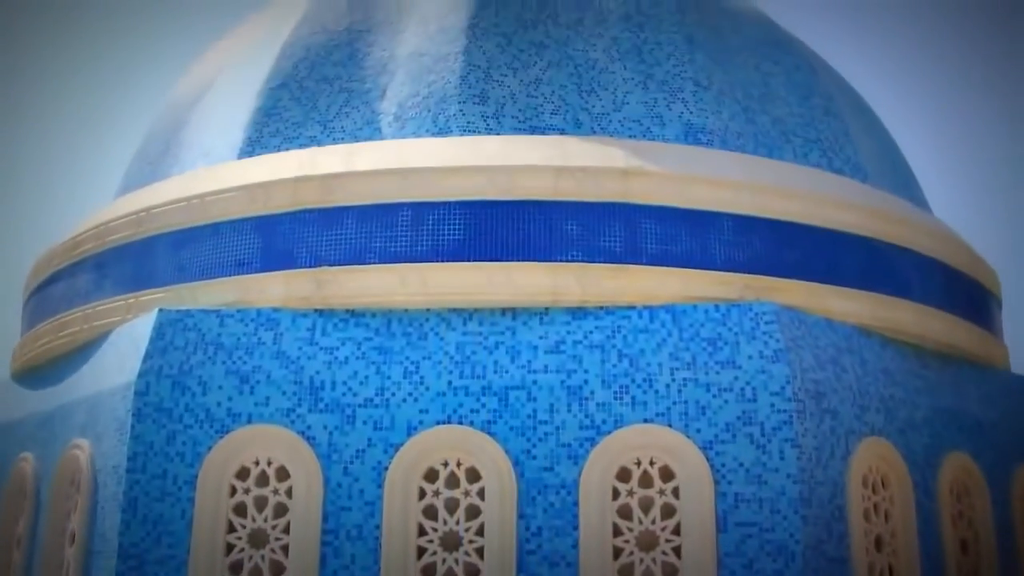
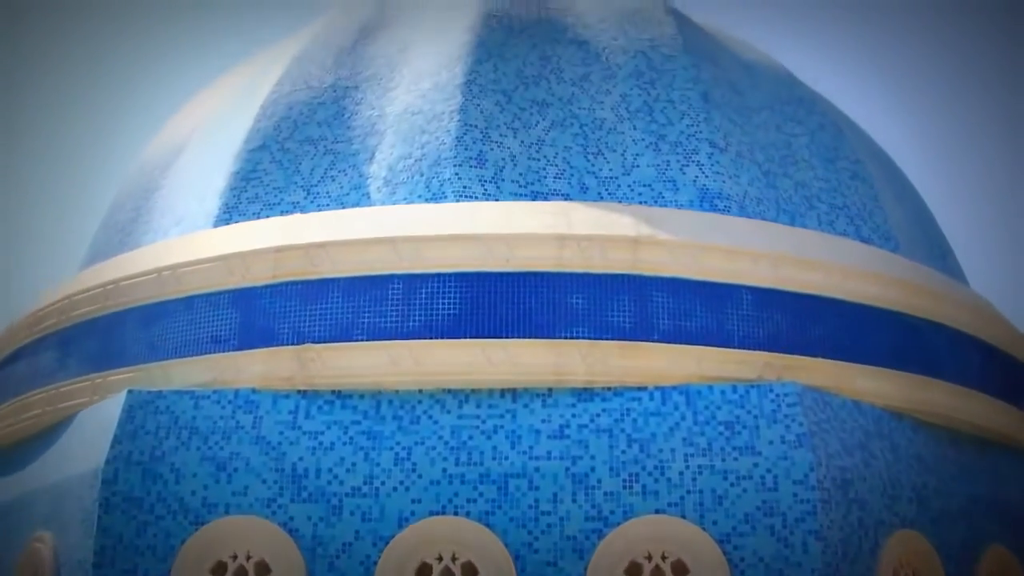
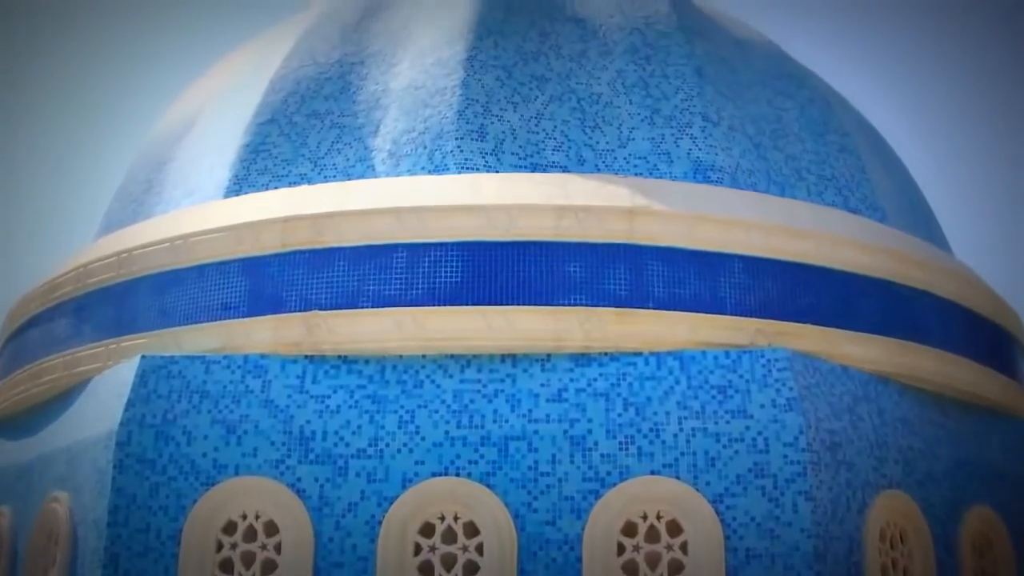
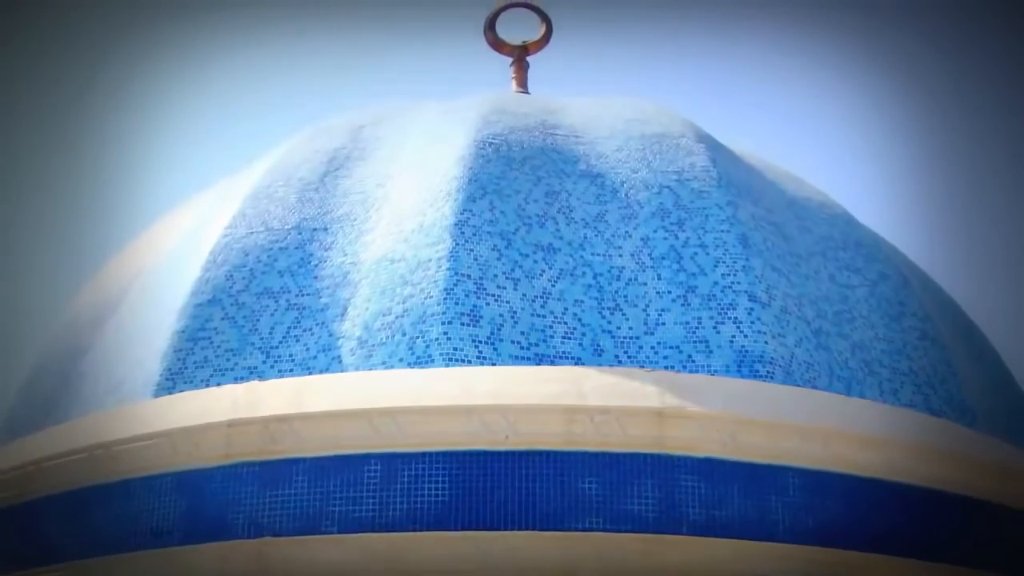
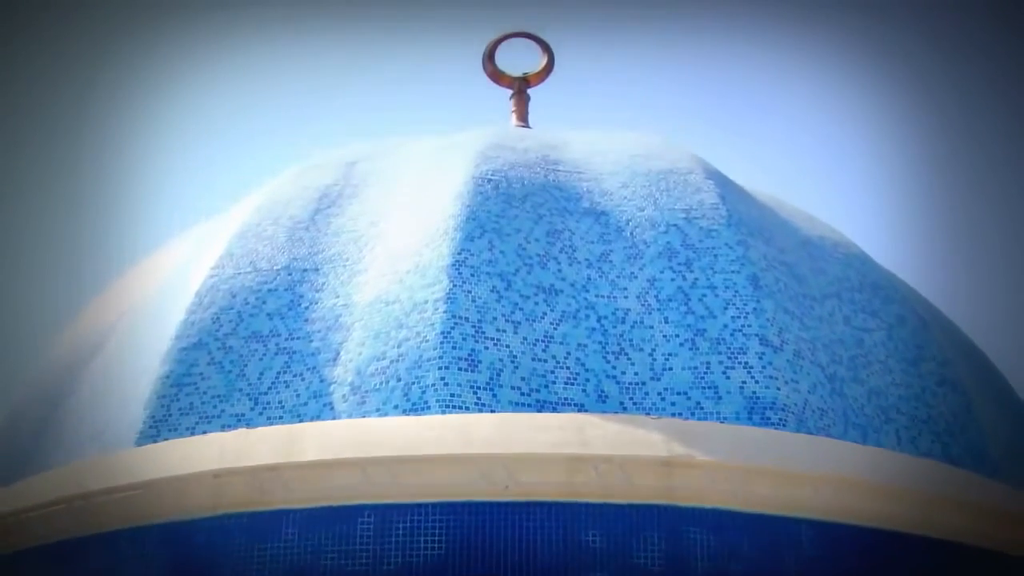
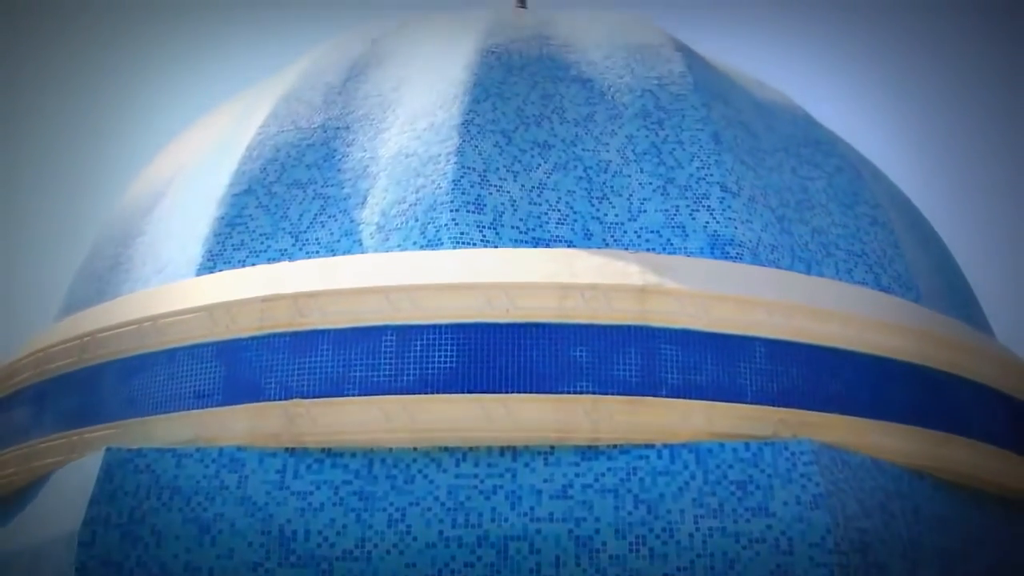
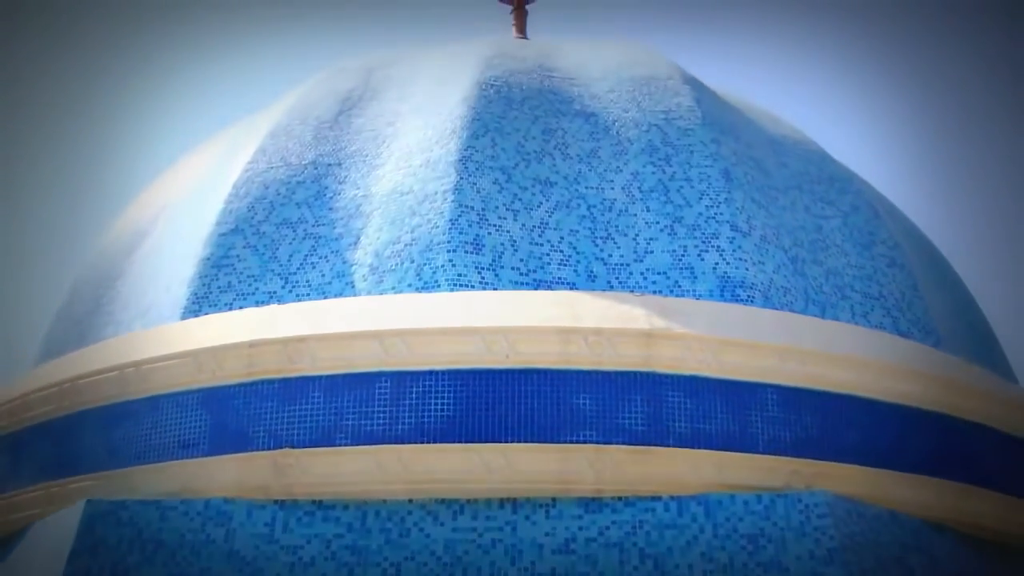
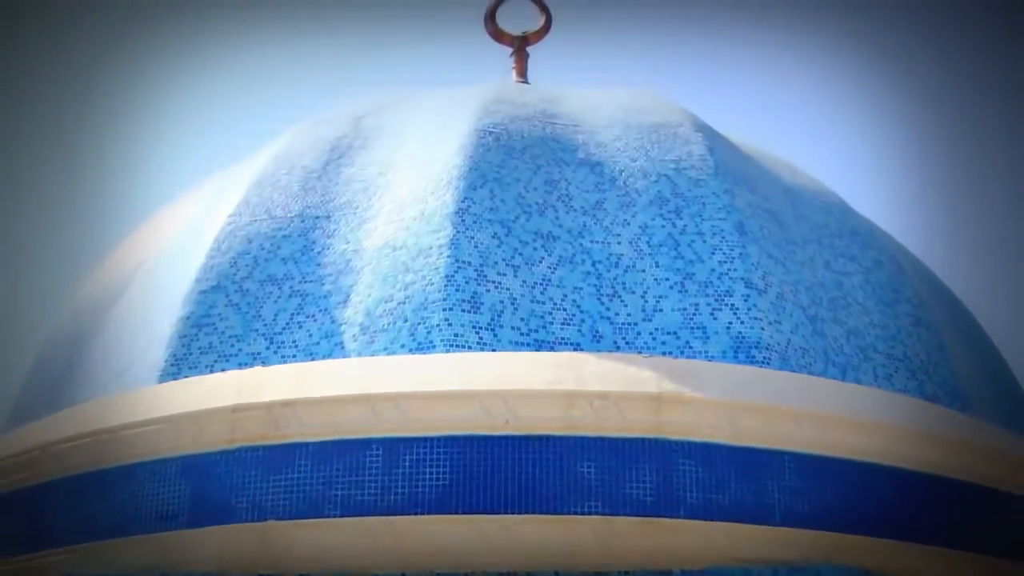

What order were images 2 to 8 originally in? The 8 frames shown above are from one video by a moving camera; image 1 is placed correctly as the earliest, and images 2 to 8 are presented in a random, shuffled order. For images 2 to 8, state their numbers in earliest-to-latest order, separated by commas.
3, 2, 6, 7, 8, 4, 5
